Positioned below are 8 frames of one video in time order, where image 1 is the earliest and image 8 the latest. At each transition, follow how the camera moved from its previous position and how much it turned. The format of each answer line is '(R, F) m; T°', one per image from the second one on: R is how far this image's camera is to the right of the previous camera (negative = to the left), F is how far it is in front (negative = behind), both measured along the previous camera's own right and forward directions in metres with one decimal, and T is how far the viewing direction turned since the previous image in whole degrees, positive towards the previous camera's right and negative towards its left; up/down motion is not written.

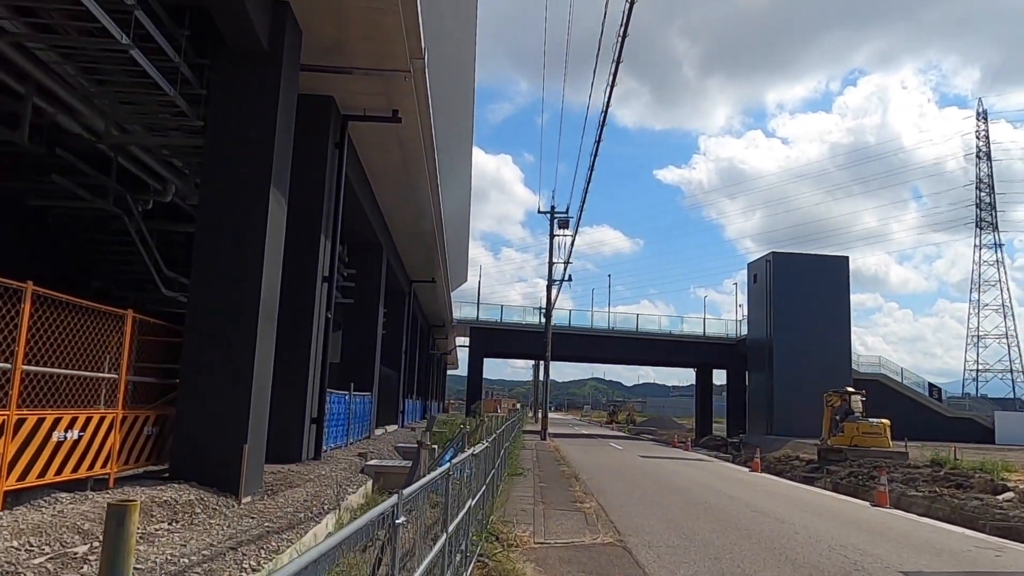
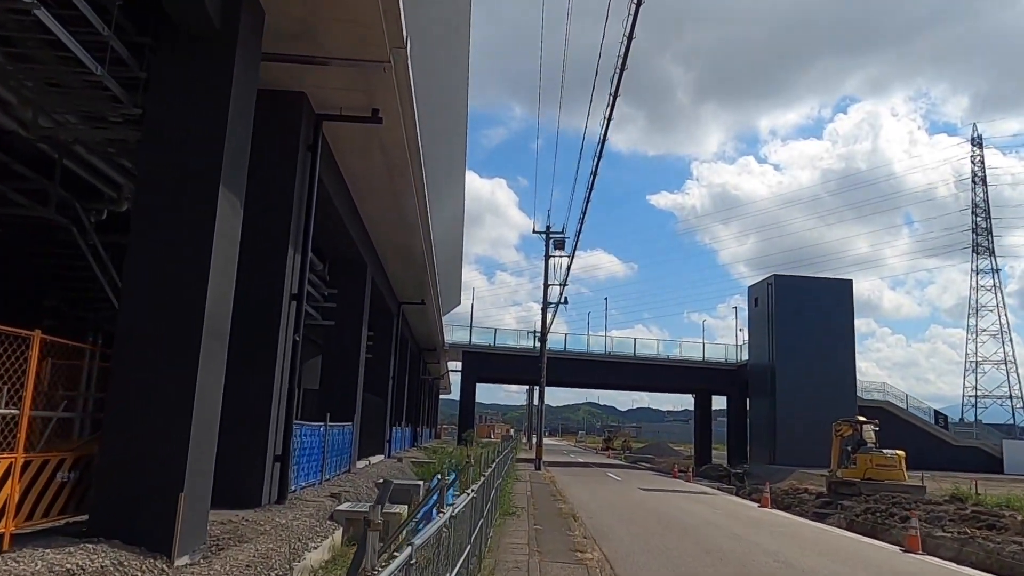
(0.0, +1.3) m; 0°
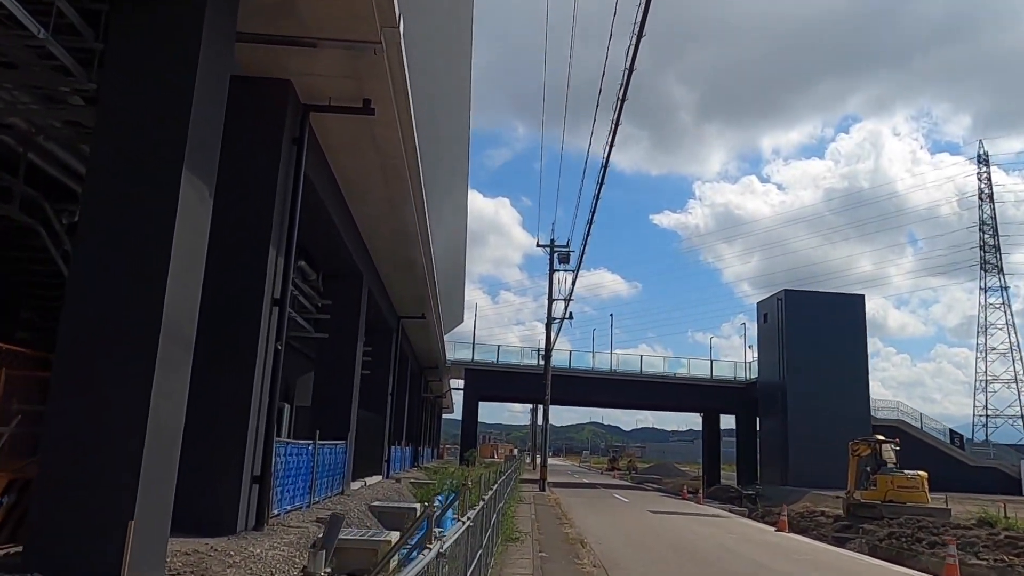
(0.0, +0.9) m; 0°
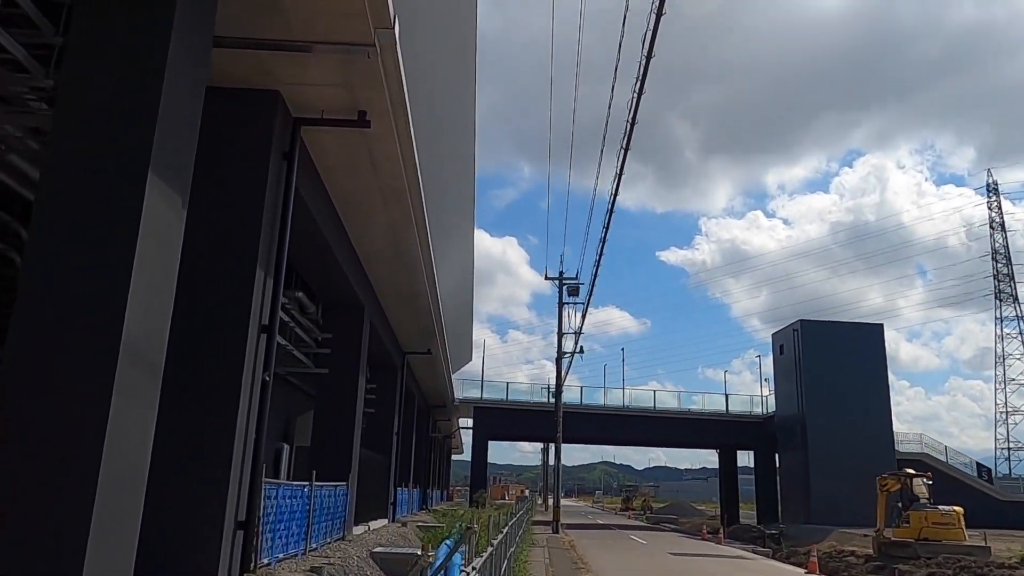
(0.0, +0.8) m; -1°
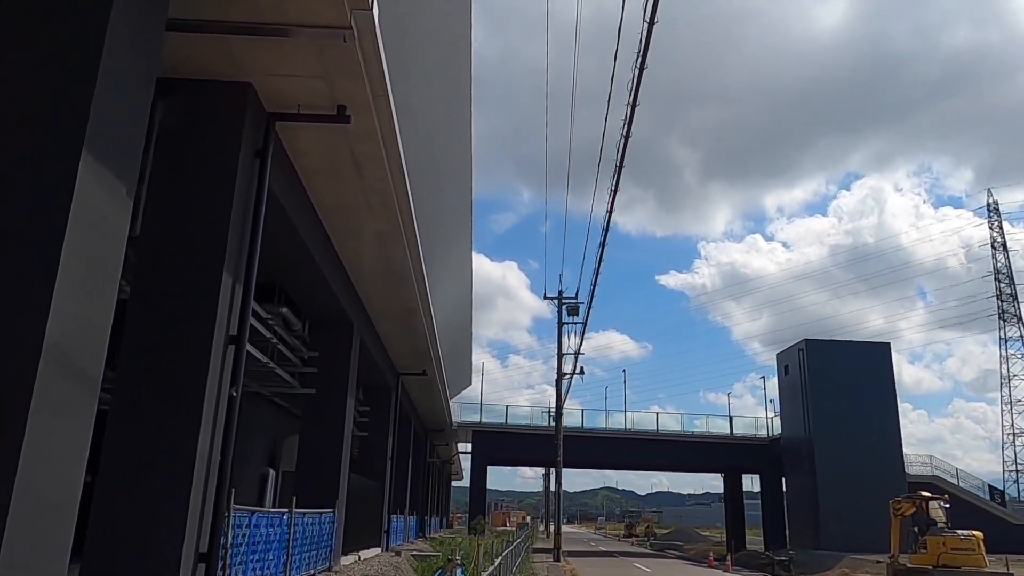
(+0.1, +0.7) m; 0°
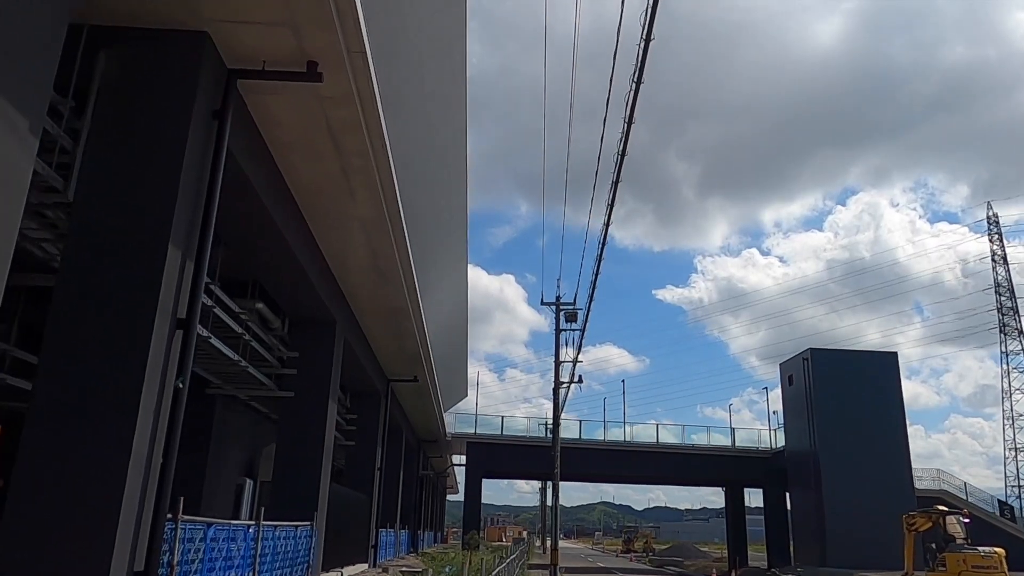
(0.0, +1.0) m; 0°
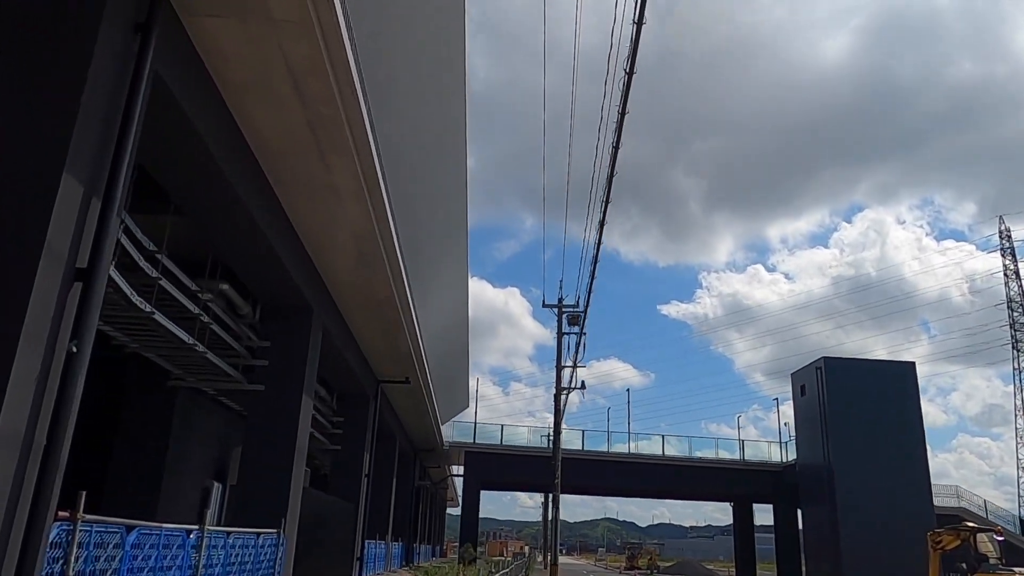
(+0.2, +1.3) m; 0°
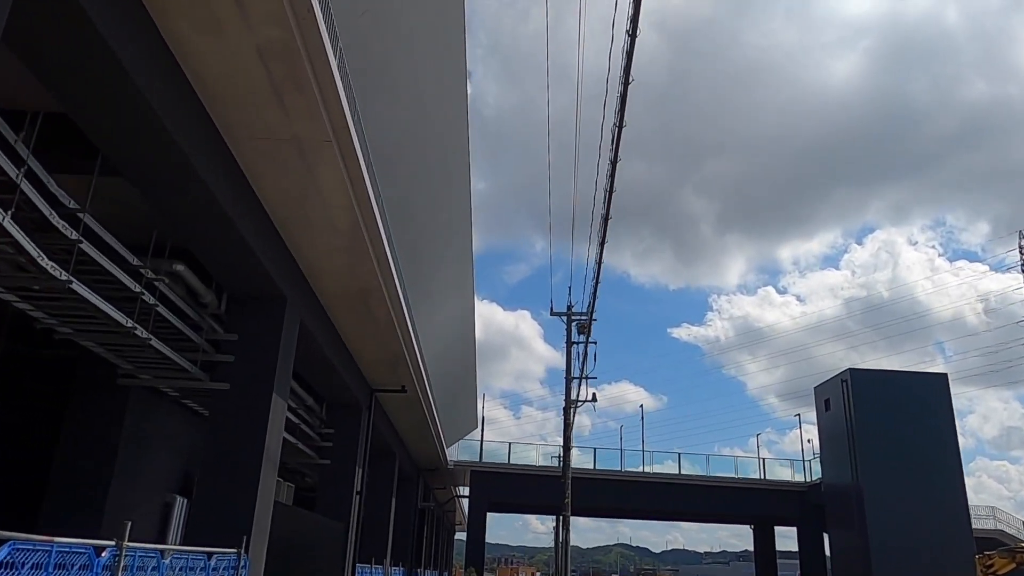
(+0.2, +1.6) m; -1°
